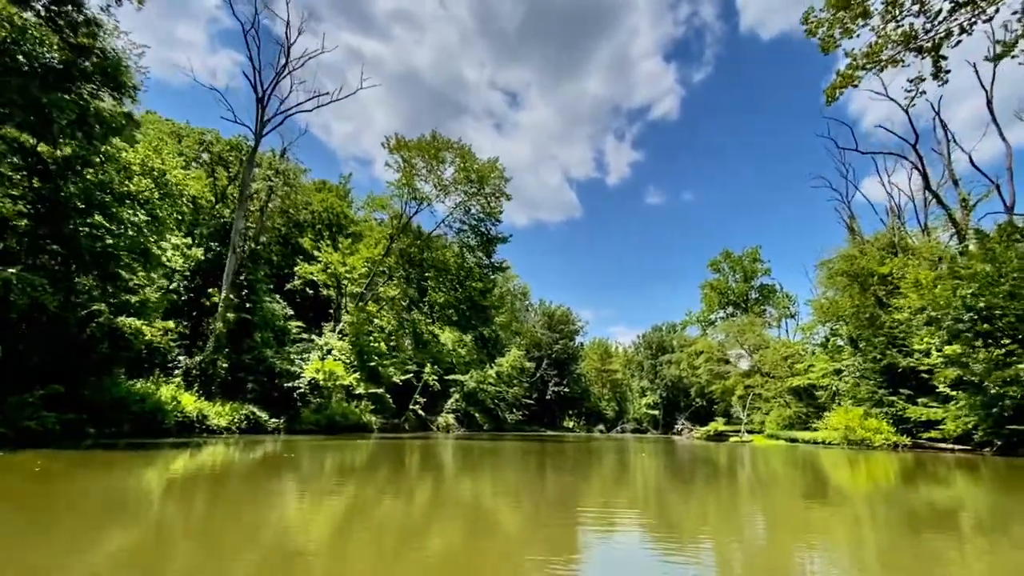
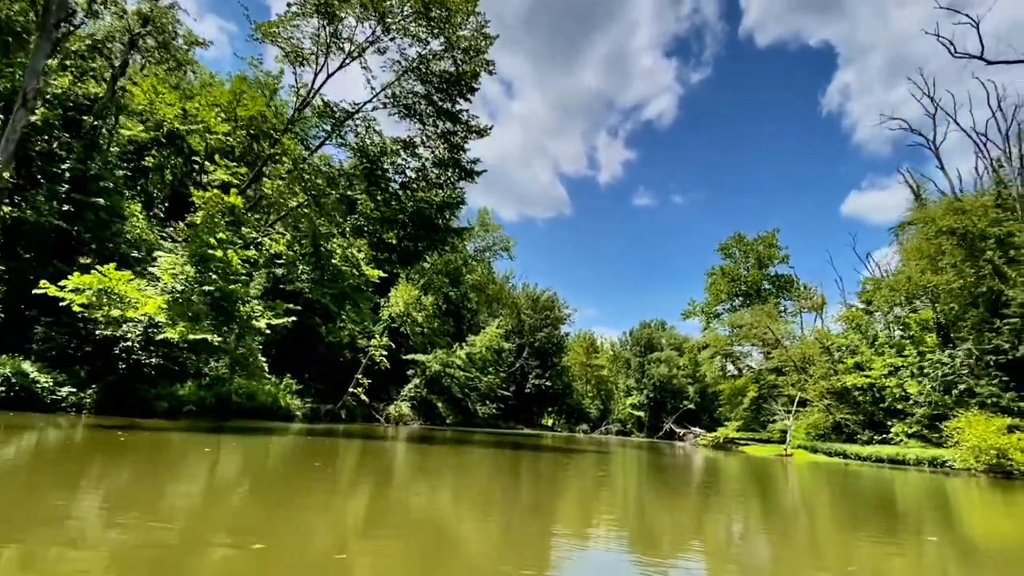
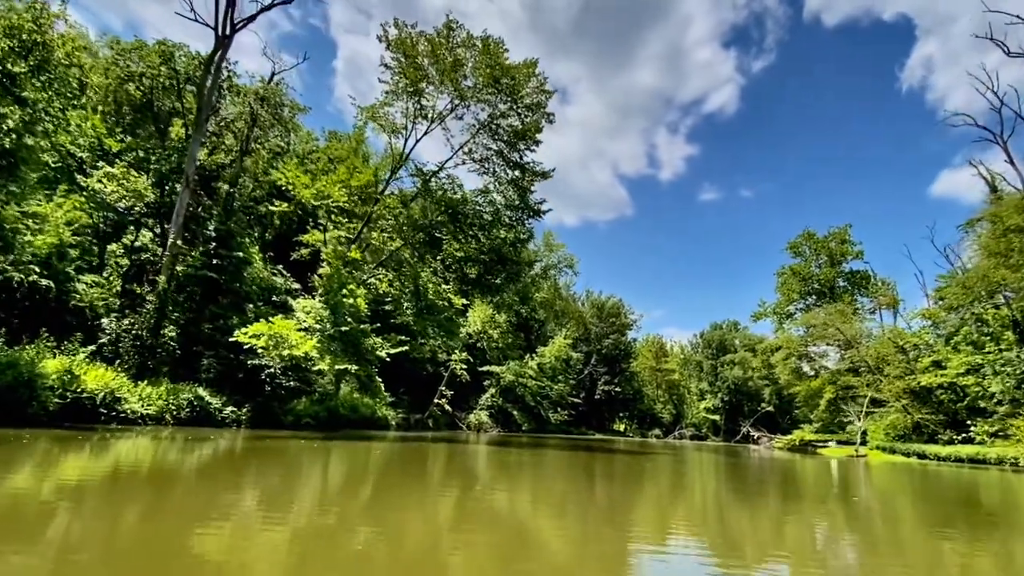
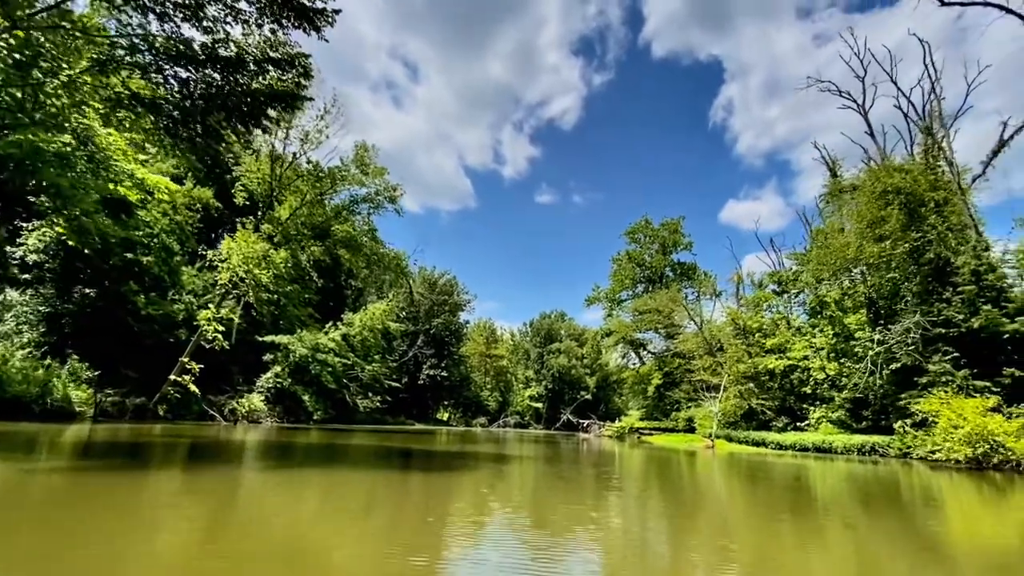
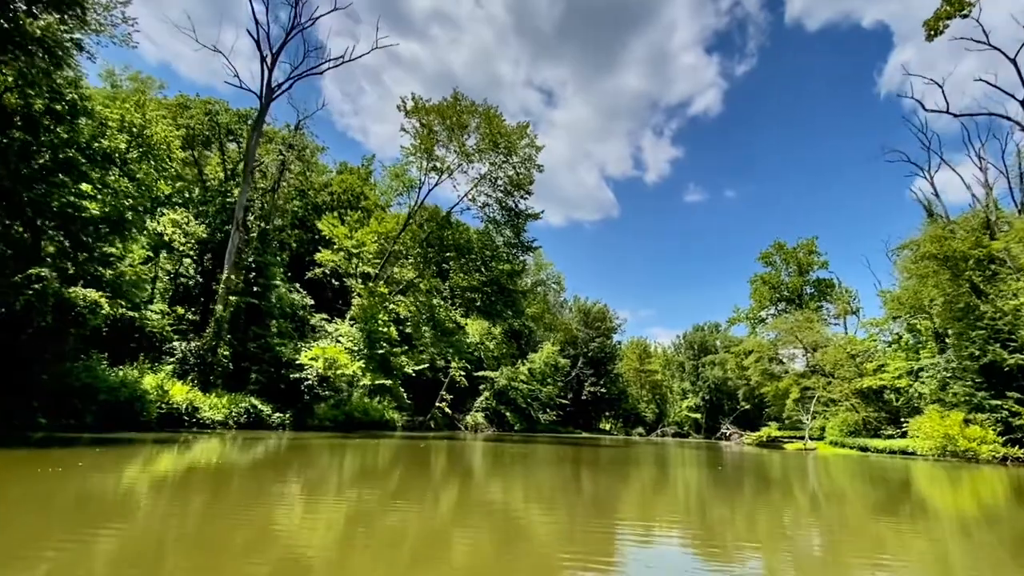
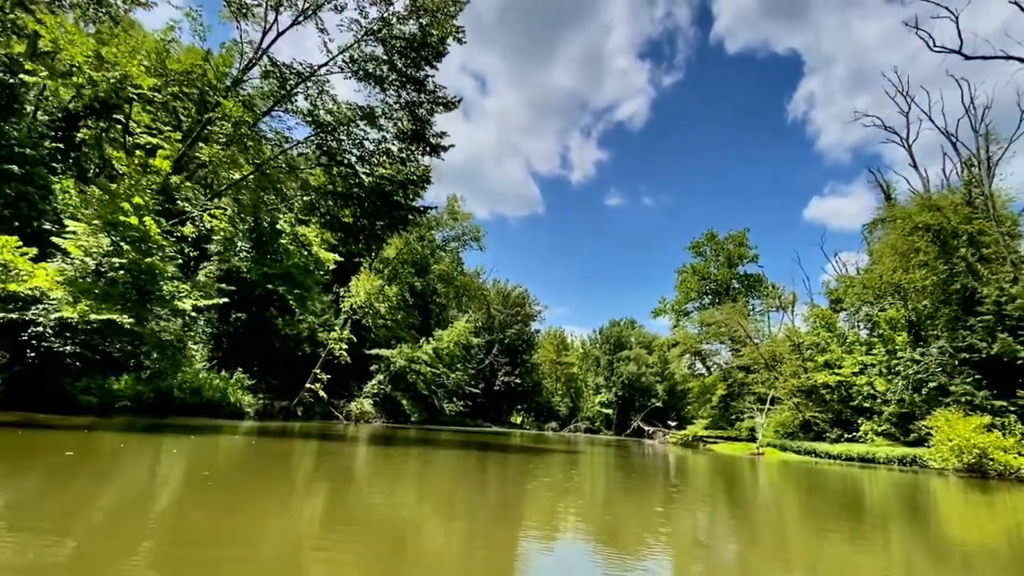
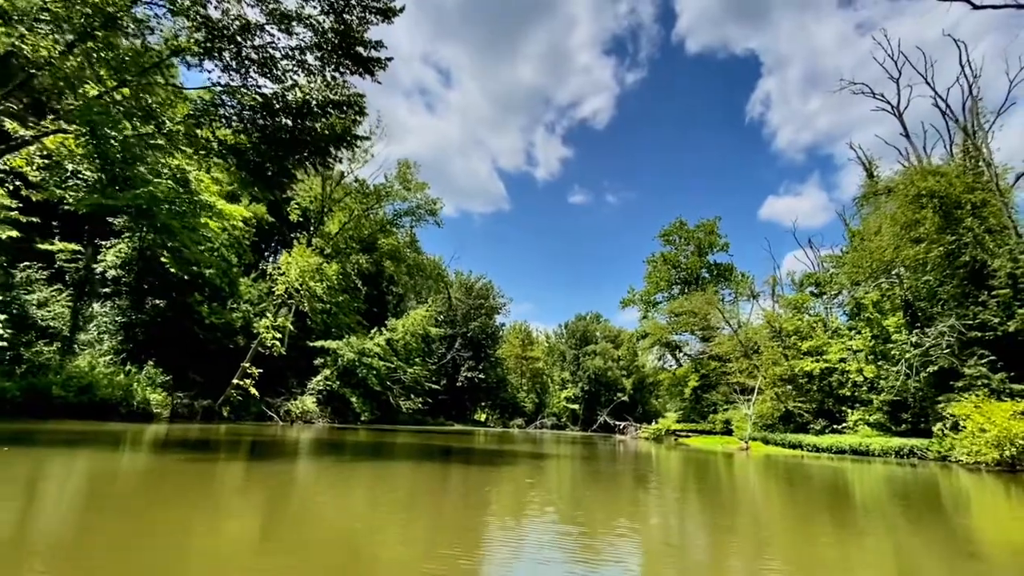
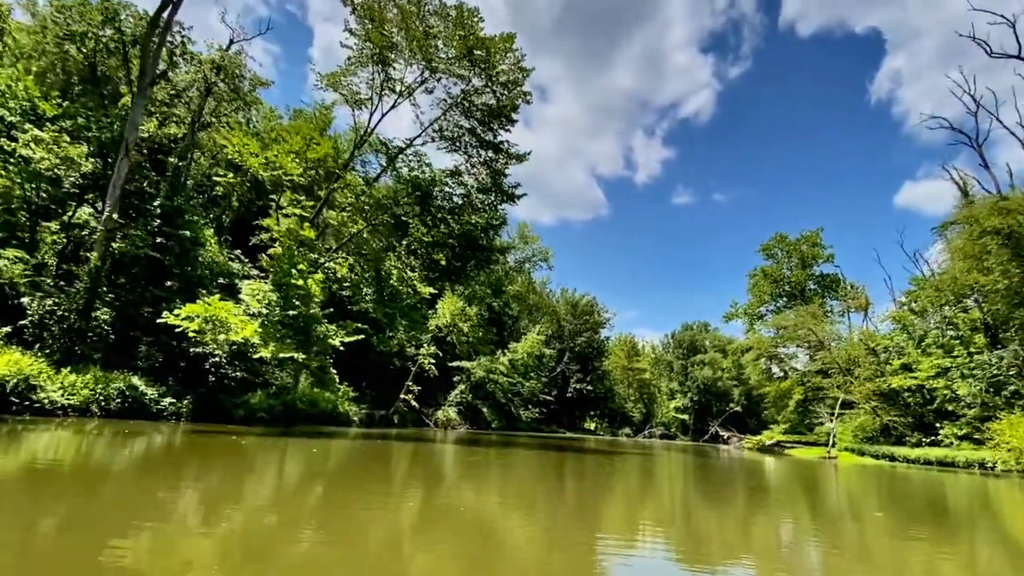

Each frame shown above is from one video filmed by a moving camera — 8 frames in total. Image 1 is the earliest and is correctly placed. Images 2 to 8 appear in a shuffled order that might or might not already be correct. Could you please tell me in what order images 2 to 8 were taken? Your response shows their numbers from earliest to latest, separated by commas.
5, 3, 8, 2, 6, 7, 4
